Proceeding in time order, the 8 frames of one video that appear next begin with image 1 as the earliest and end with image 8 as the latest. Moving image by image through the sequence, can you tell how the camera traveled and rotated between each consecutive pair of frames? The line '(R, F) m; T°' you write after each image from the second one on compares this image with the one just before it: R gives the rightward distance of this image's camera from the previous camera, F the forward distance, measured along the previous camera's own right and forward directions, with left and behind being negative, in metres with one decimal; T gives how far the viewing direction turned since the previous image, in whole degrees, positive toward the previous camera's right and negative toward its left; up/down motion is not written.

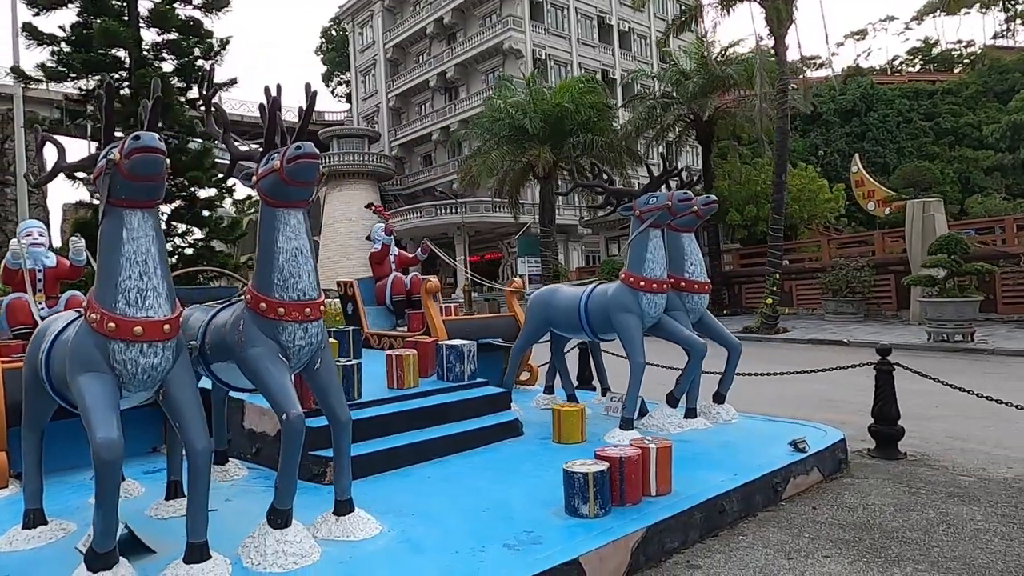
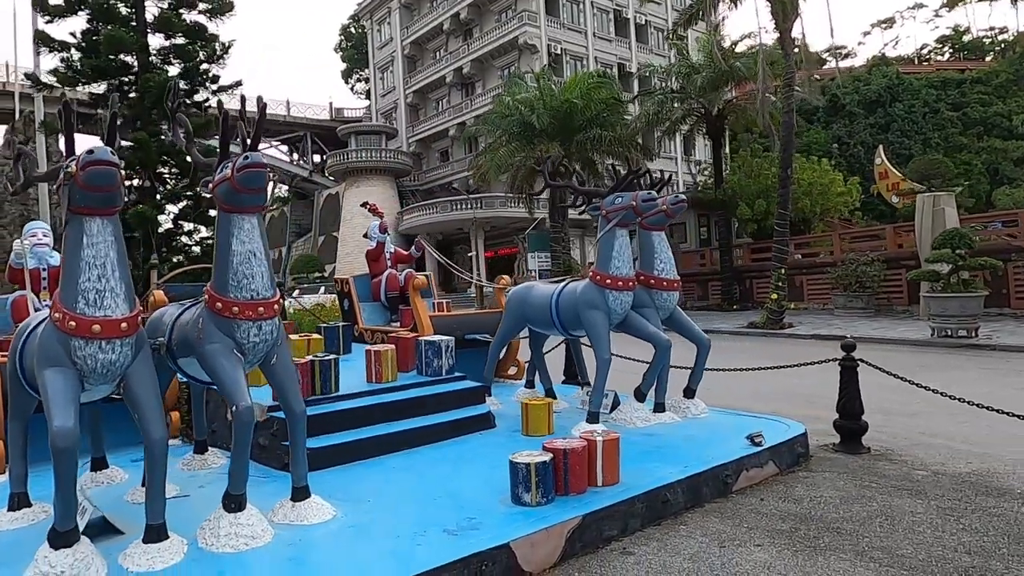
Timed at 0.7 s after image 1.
(+0.5, -0.2) m; -2°
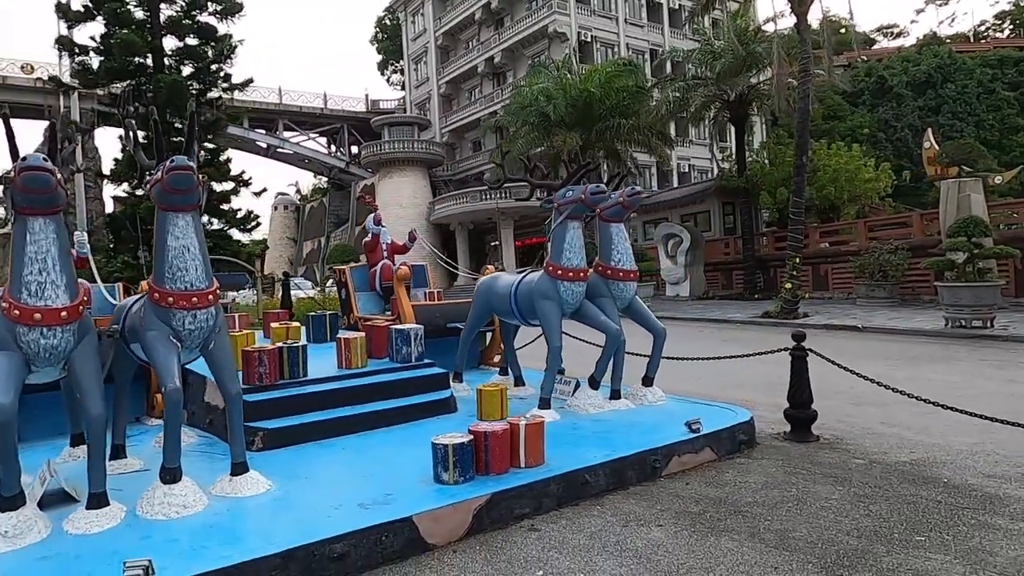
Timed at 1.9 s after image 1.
(+0.8, -0.2) m; -4°
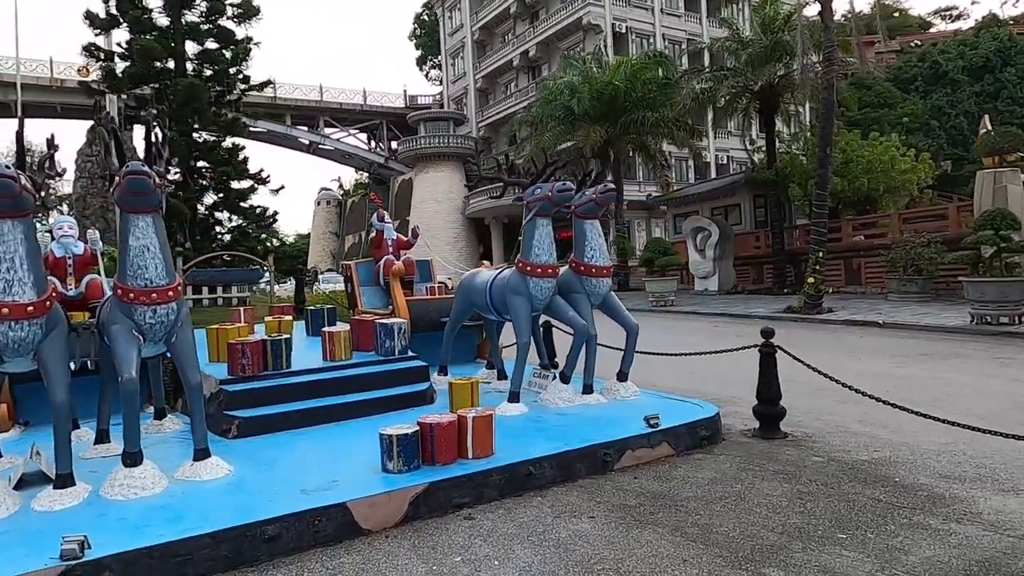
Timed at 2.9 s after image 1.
(+0.7, -0.1) m; -4°
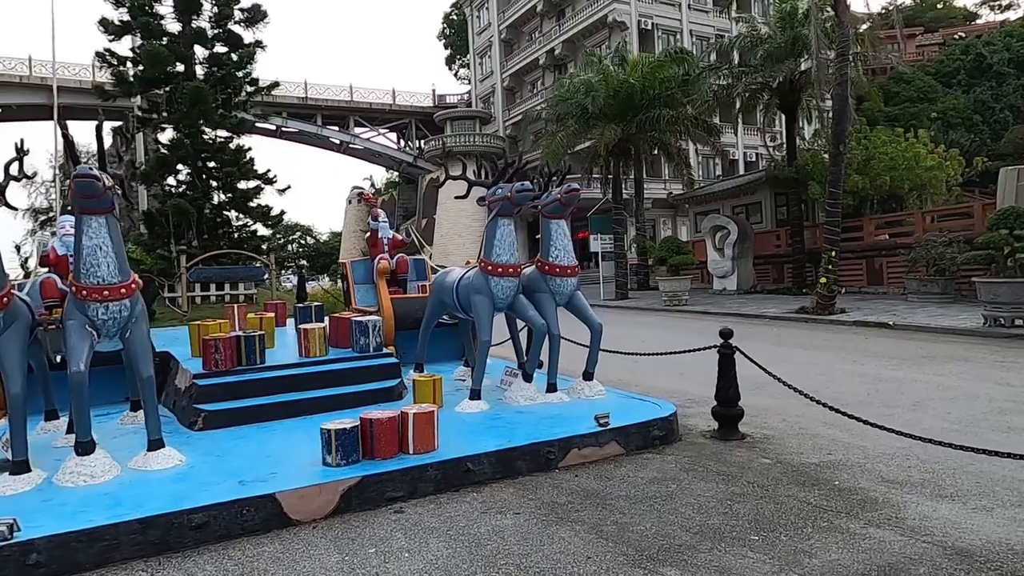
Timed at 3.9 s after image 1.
(+0.7, -0.1) m; -3°
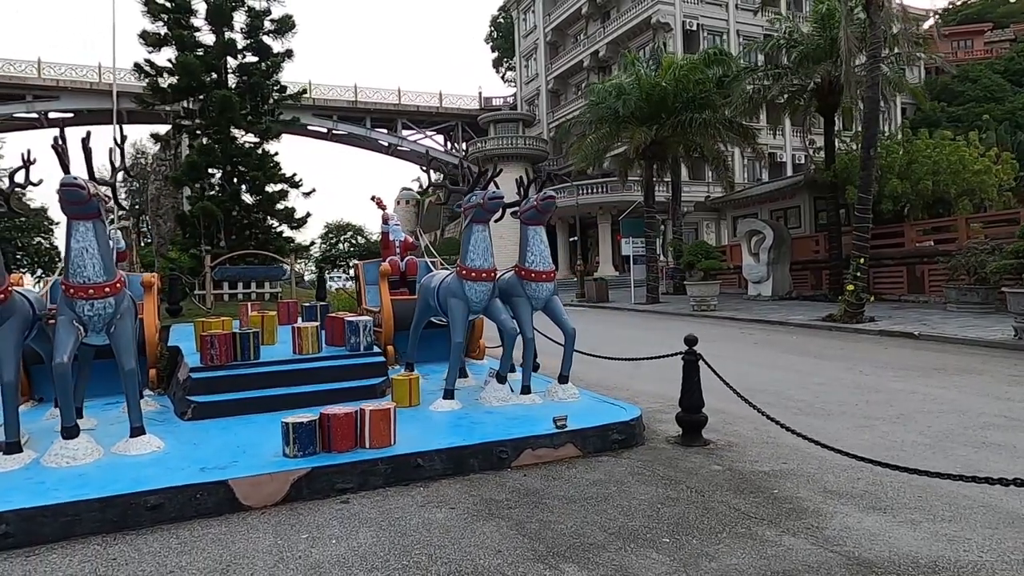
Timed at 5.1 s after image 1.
(+0.7, -0.2) m; -4°
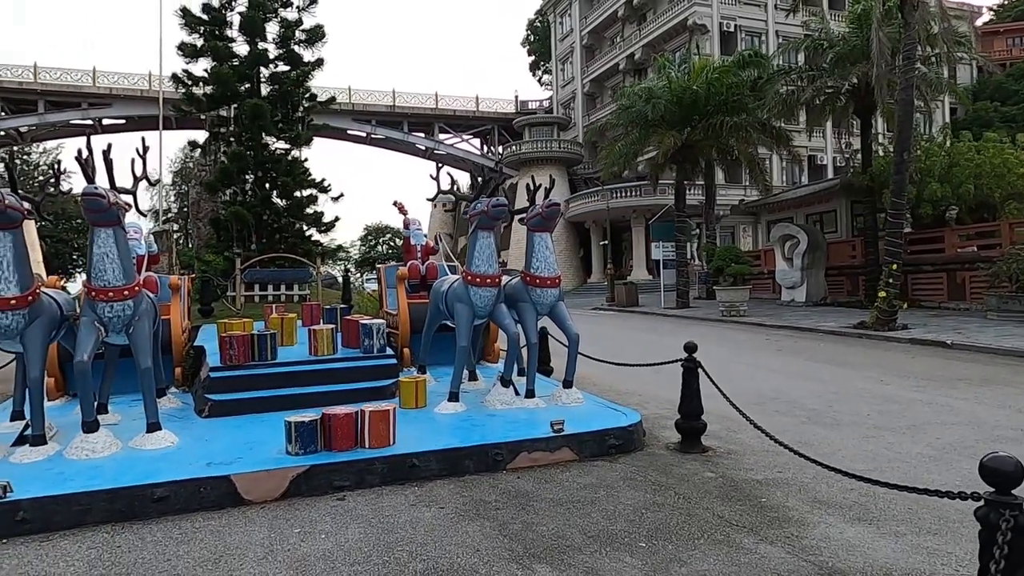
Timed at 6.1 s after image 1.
(+0.3, -0.1) m; -3°
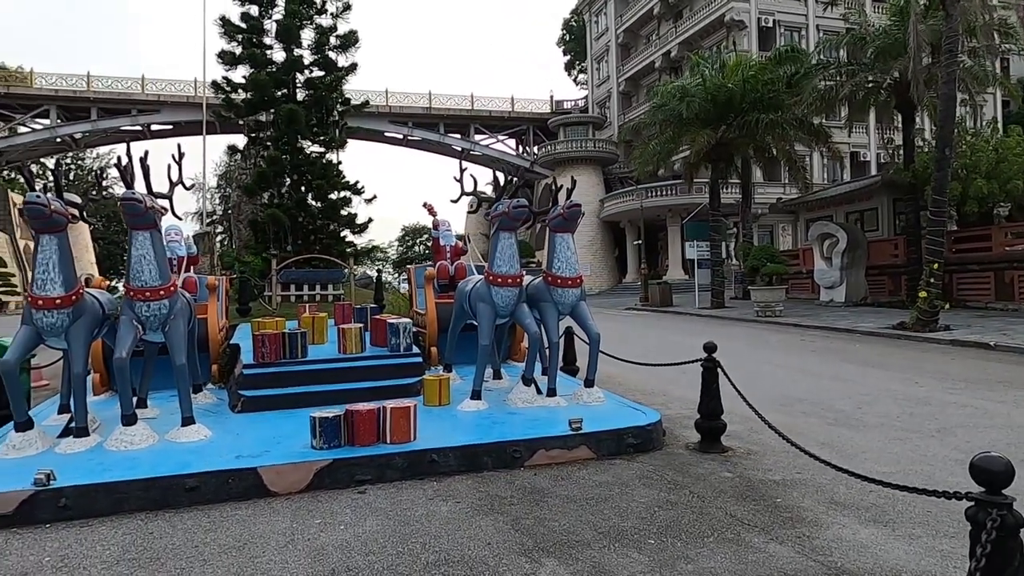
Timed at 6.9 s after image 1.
(+0.2, -0.1) m; -3°
